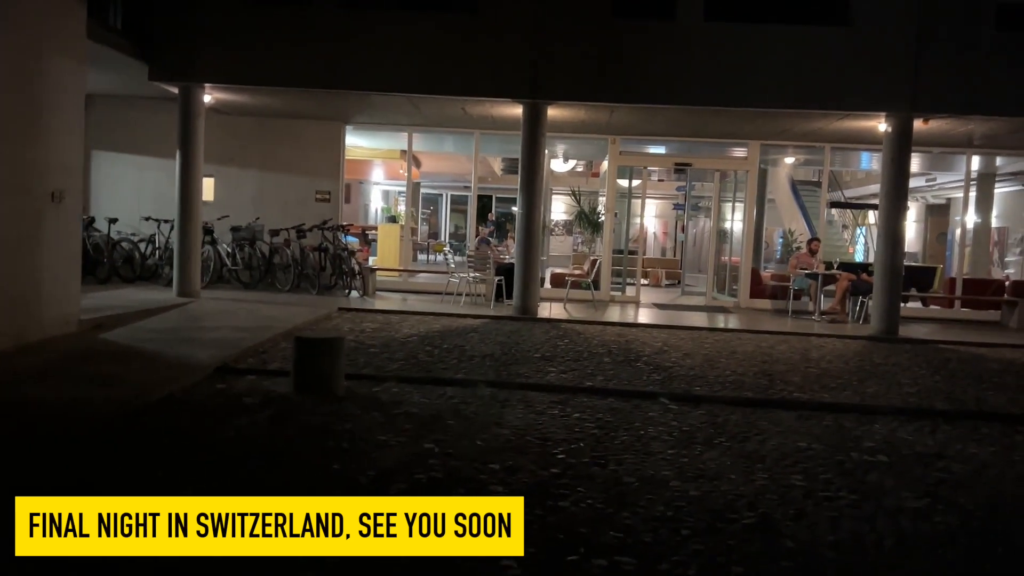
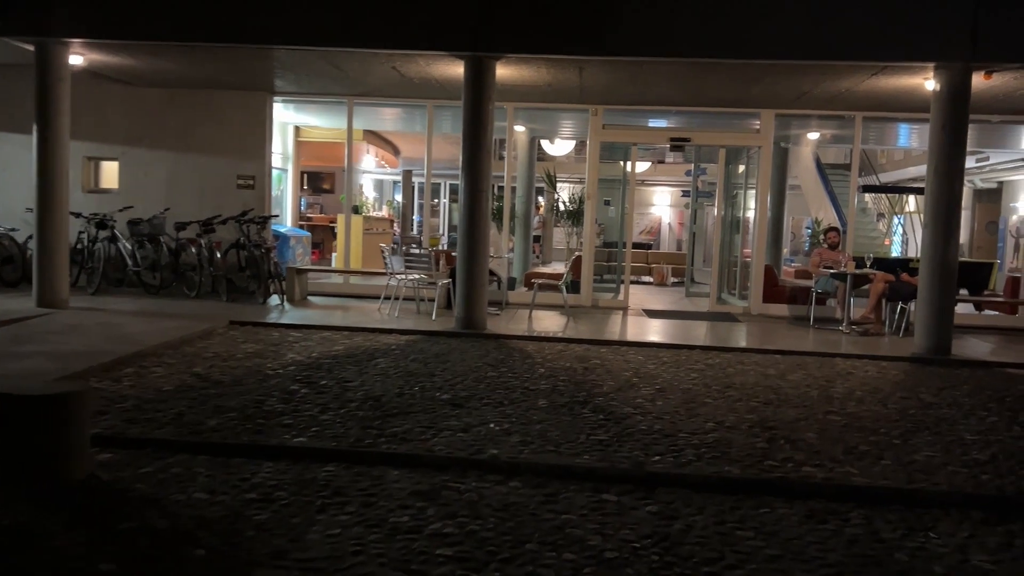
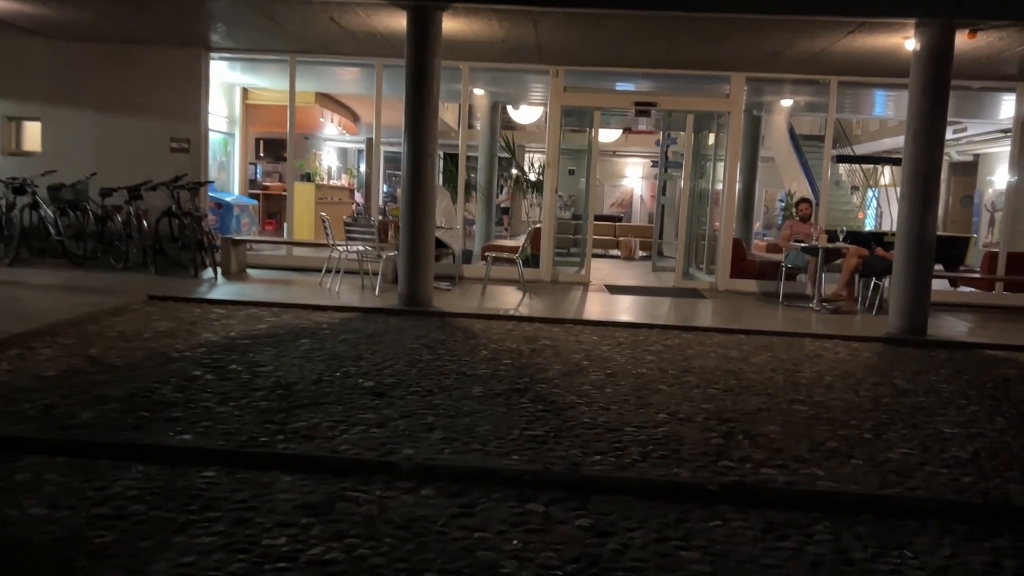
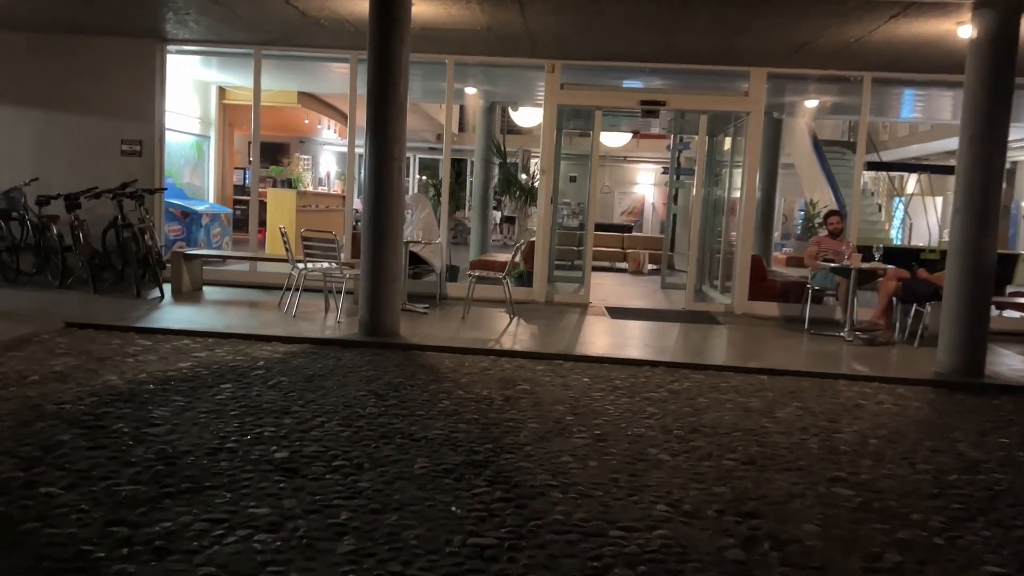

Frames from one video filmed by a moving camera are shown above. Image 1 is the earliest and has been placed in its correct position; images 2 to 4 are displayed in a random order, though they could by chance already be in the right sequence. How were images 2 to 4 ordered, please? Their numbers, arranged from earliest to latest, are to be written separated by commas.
2, 3, 4
